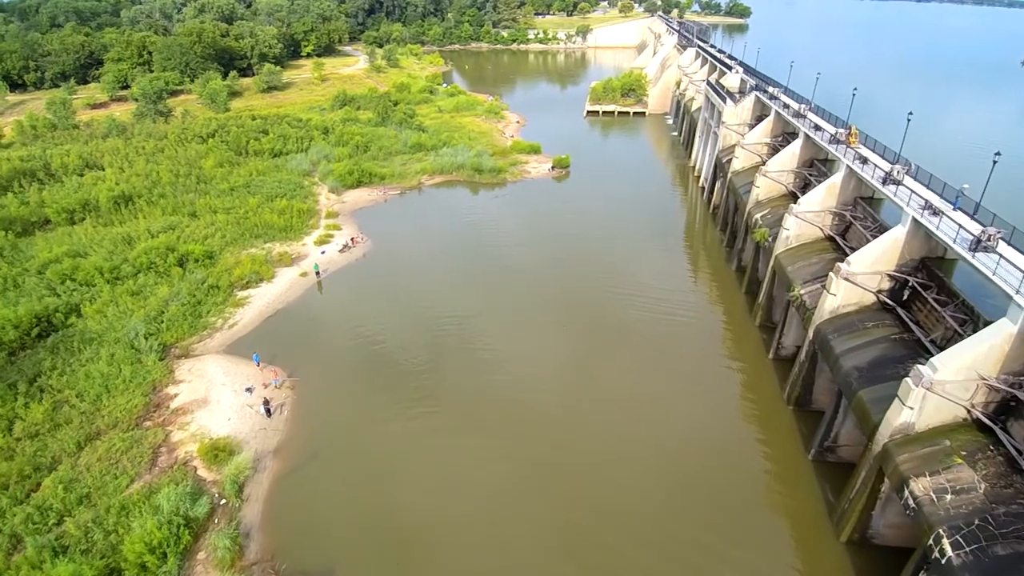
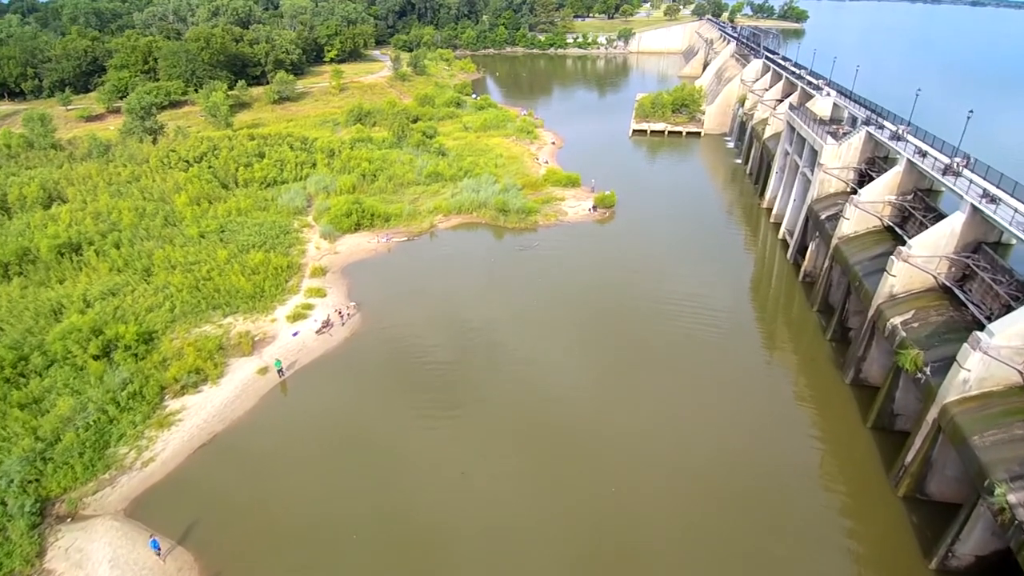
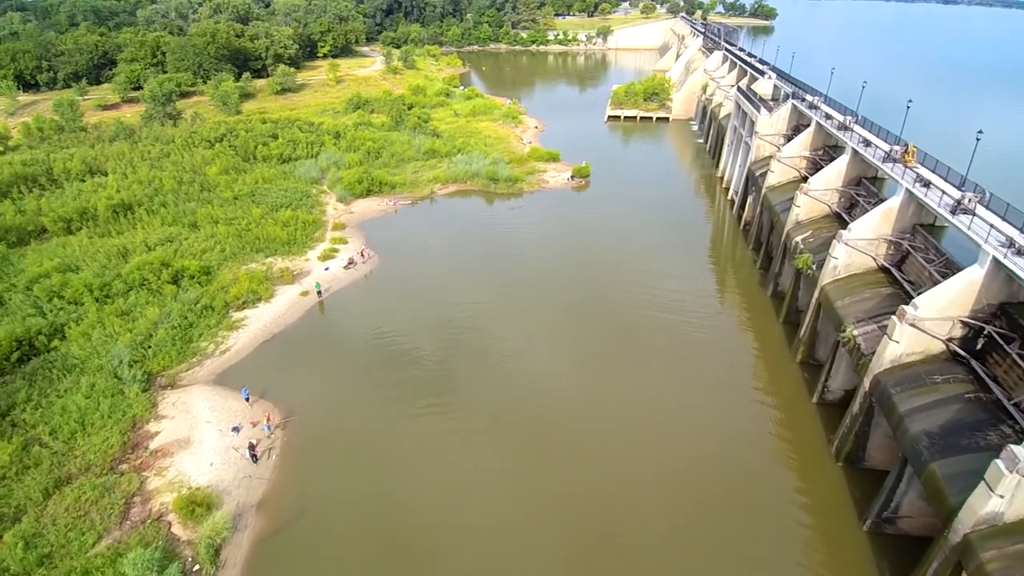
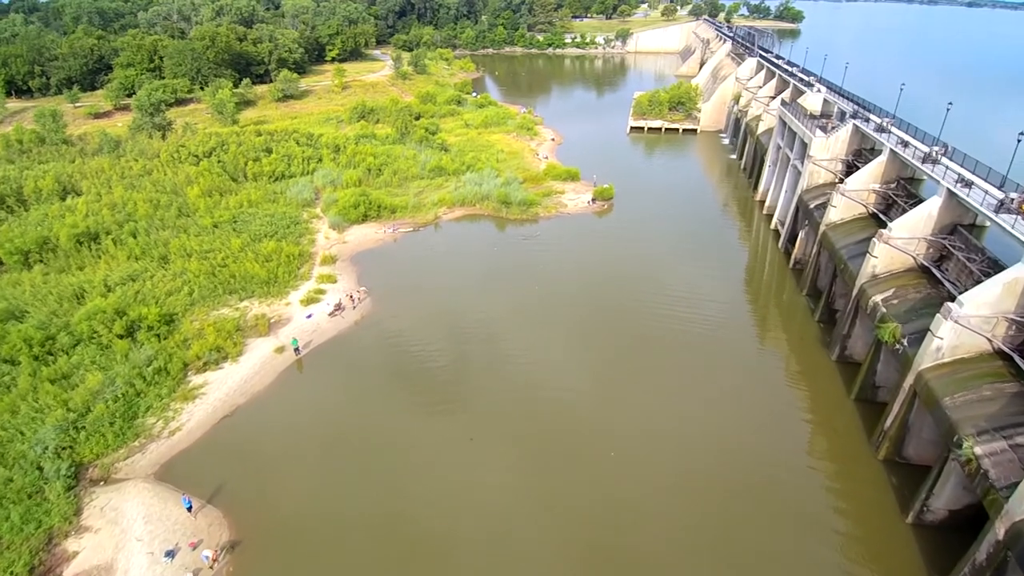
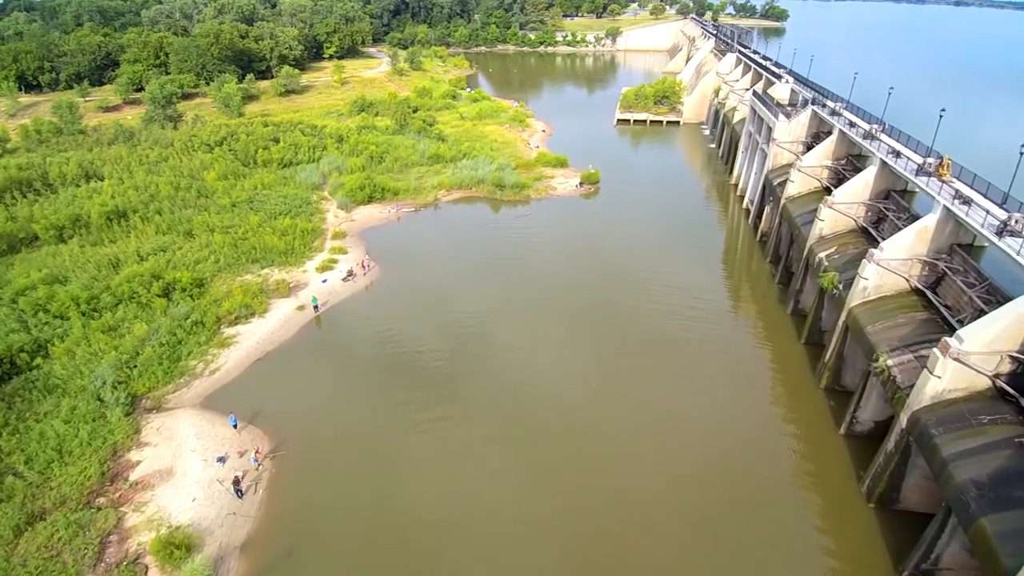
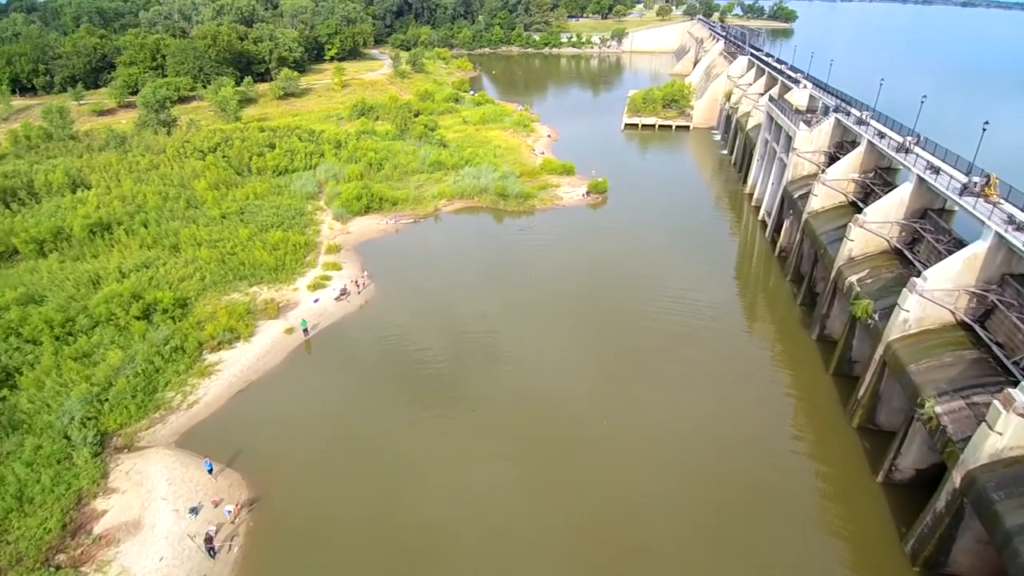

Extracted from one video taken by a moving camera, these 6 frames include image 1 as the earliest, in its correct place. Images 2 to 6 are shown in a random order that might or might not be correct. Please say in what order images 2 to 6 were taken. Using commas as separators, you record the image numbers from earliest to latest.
3, 5, 6, 4, 2
